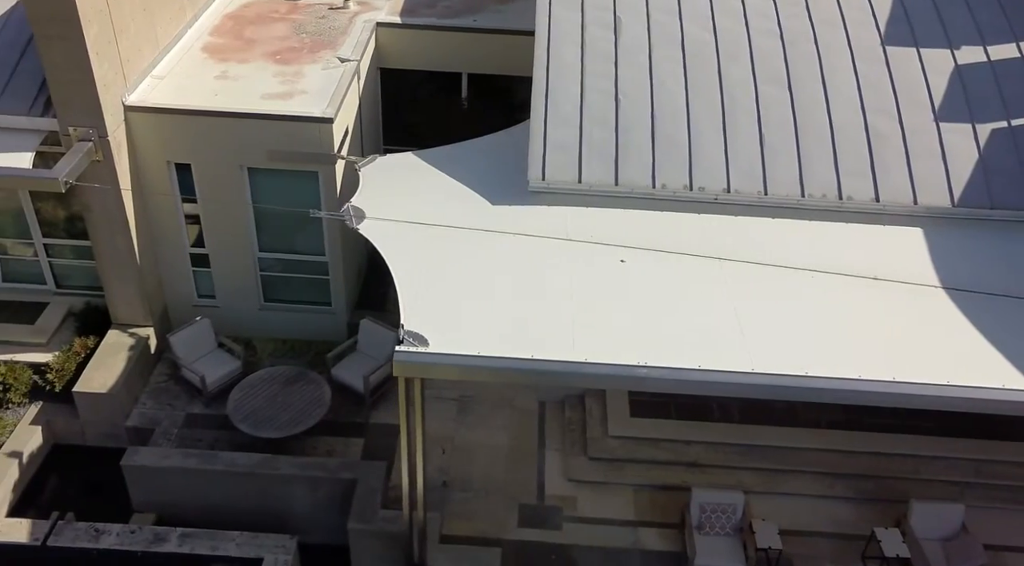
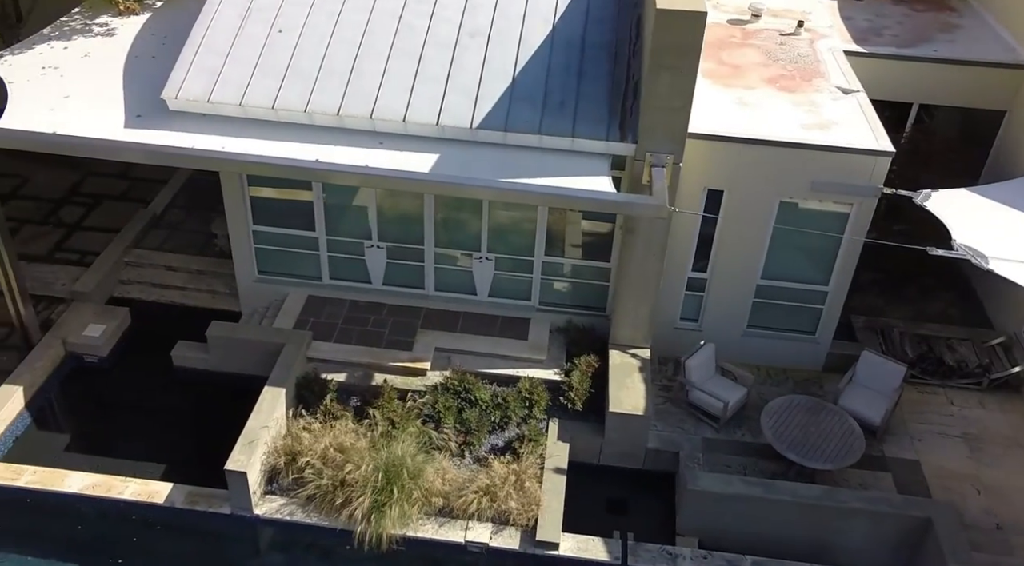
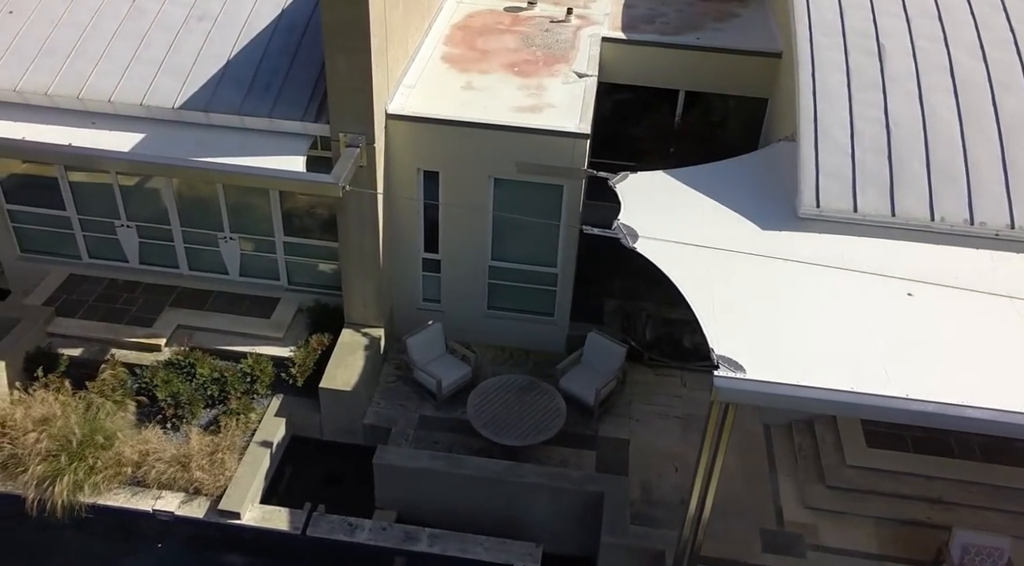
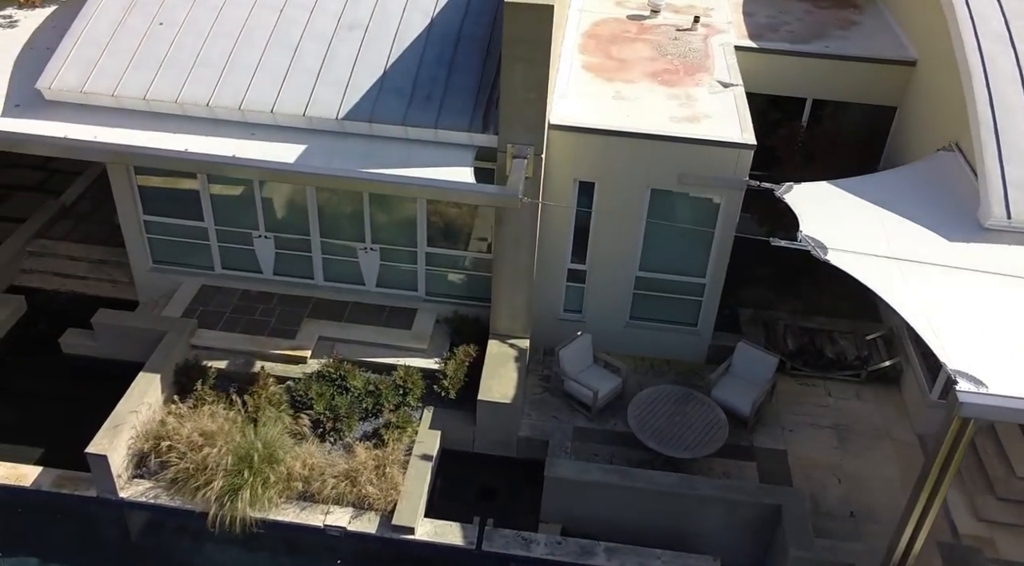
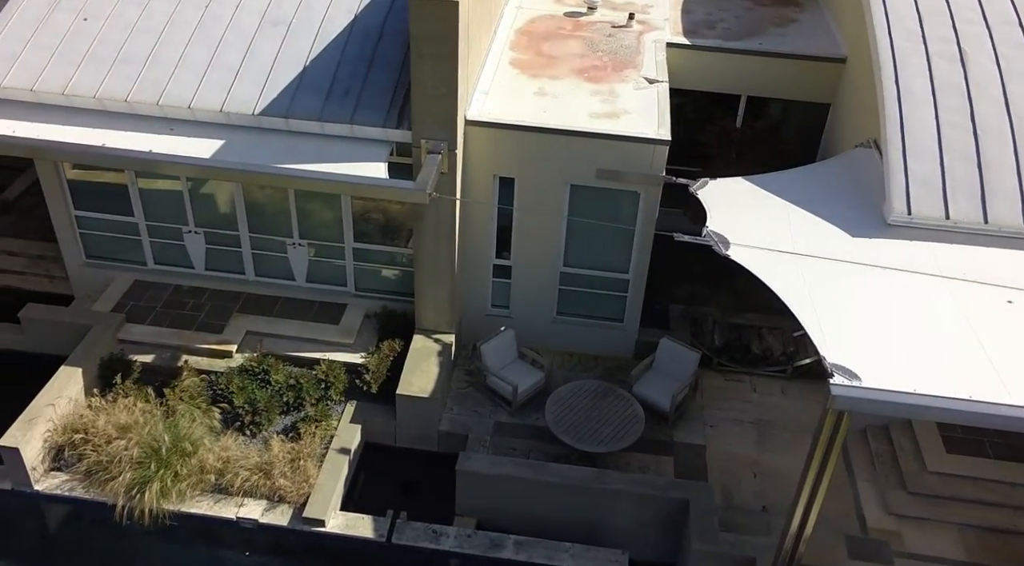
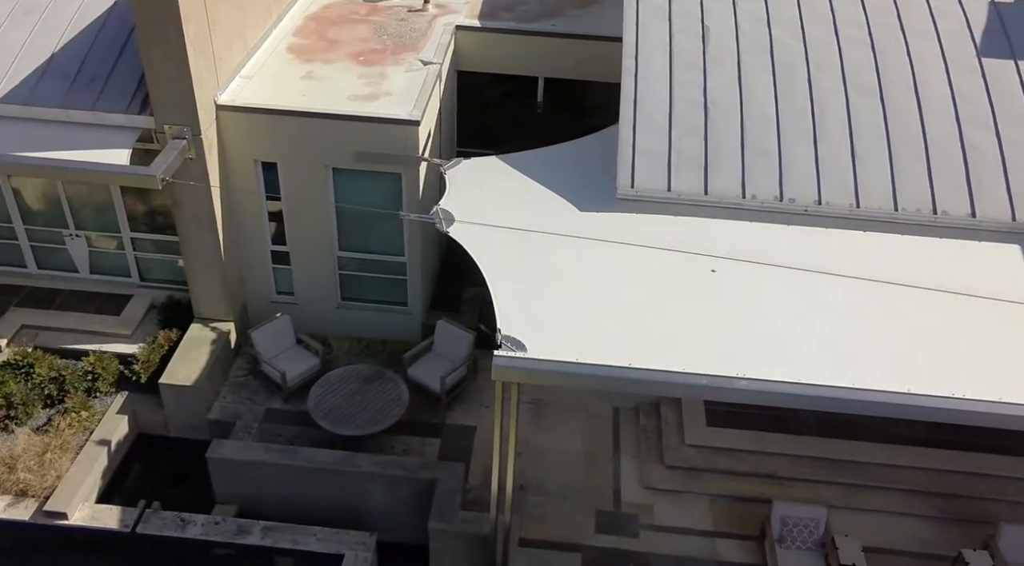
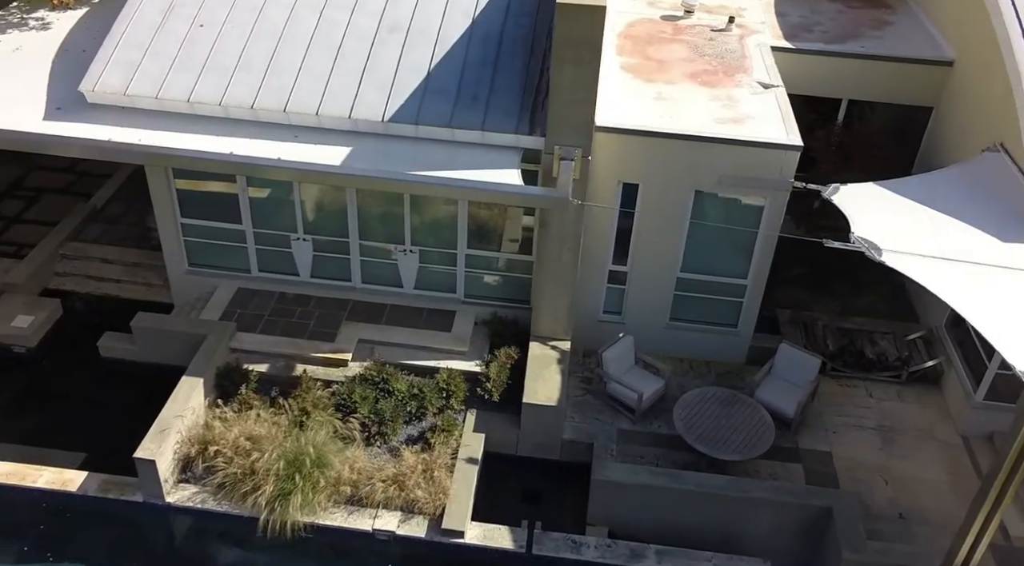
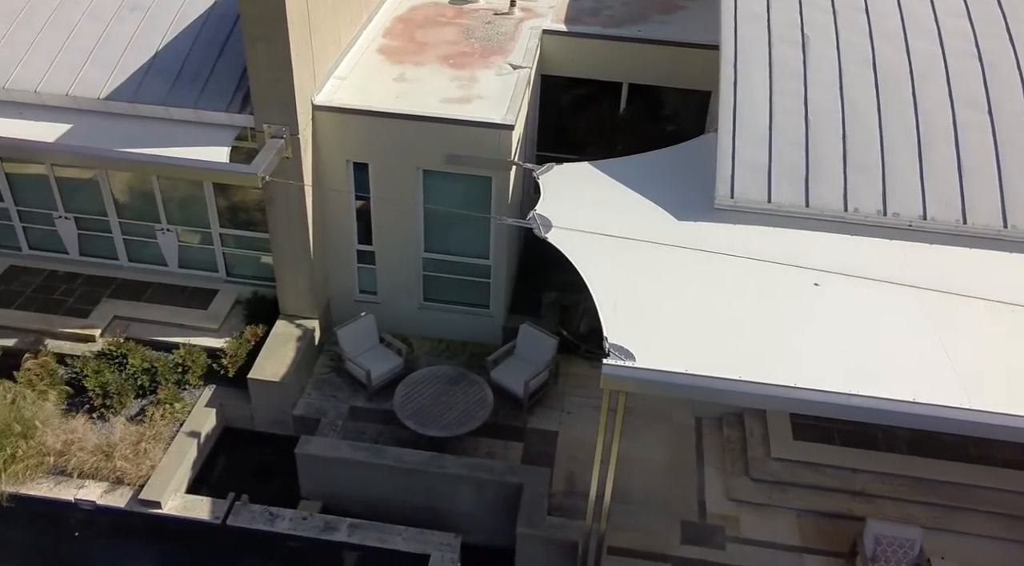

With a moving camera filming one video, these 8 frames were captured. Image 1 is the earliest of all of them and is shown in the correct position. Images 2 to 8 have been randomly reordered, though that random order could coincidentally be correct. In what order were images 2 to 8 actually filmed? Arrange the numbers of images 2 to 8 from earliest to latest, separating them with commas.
6, 8, 3, 5, 4, 7, 2
